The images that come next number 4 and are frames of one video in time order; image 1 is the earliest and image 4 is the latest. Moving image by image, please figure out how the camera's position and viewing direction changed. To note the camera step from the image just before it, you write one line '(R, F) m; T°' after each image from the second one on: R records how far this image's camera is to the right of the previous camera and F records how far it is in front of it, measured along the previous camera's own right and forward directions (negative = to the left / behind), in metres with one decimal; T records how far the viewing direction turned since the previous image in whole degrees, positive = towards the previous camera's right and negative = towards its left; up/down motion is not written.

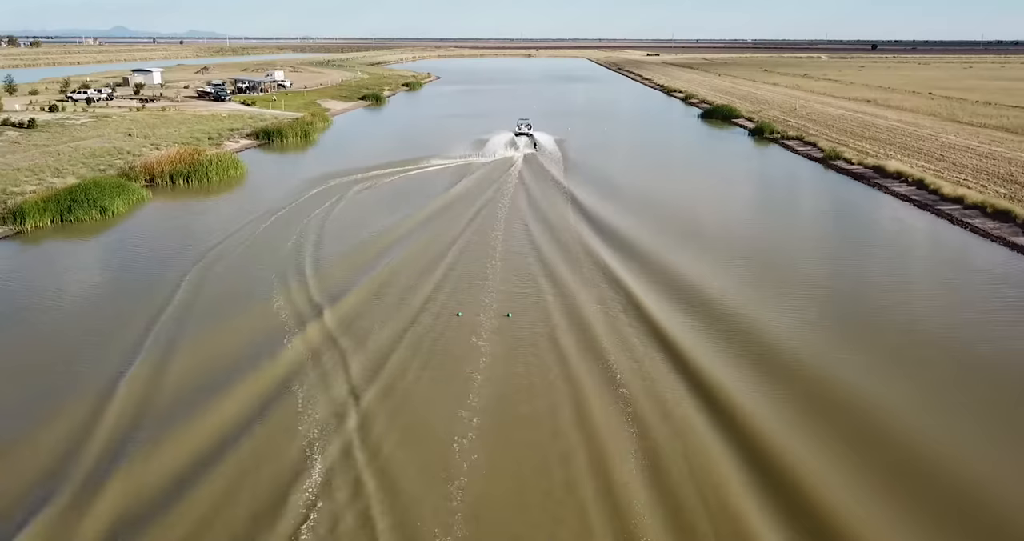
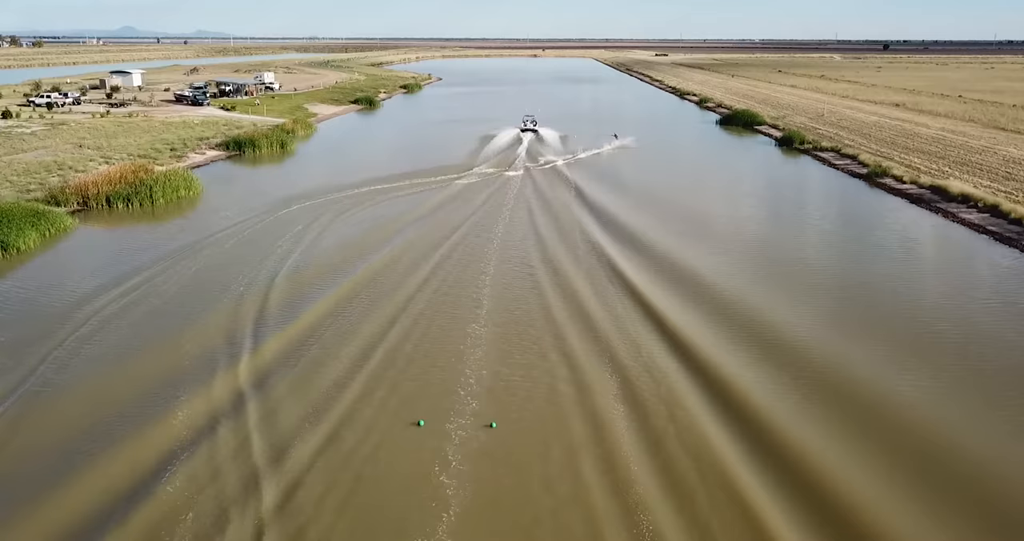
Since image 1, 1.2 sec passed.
(+0.2, +1.9) m; 0°
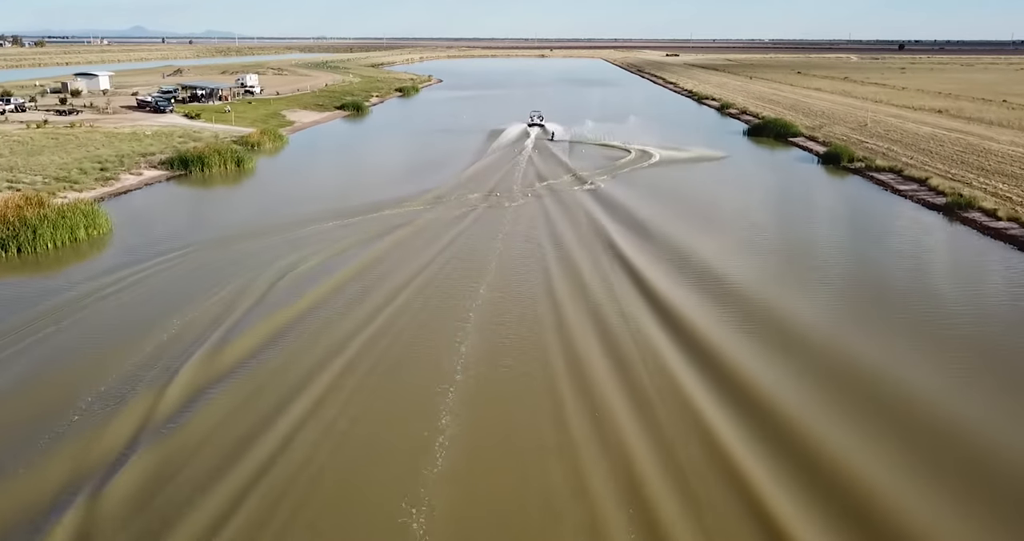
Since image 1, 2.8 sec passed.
(+0.2, +2.5) m; -1°
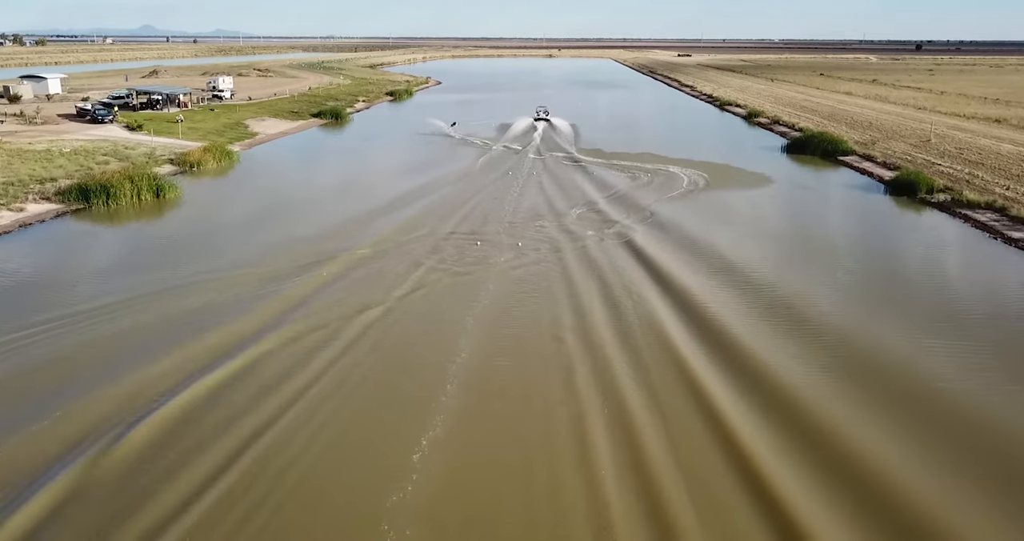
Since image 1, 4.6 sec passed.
(+0.3, +2.9) m; -1°
